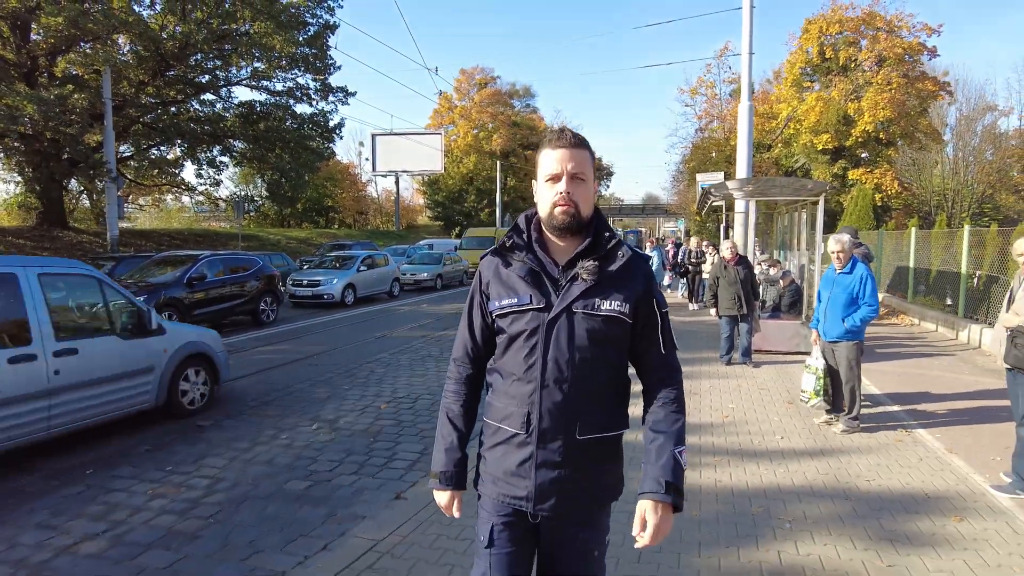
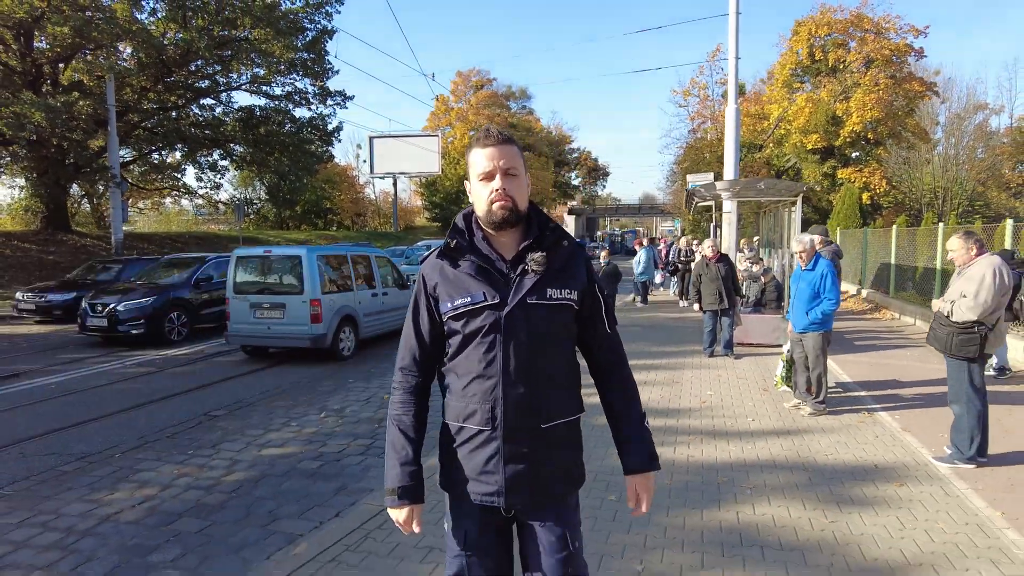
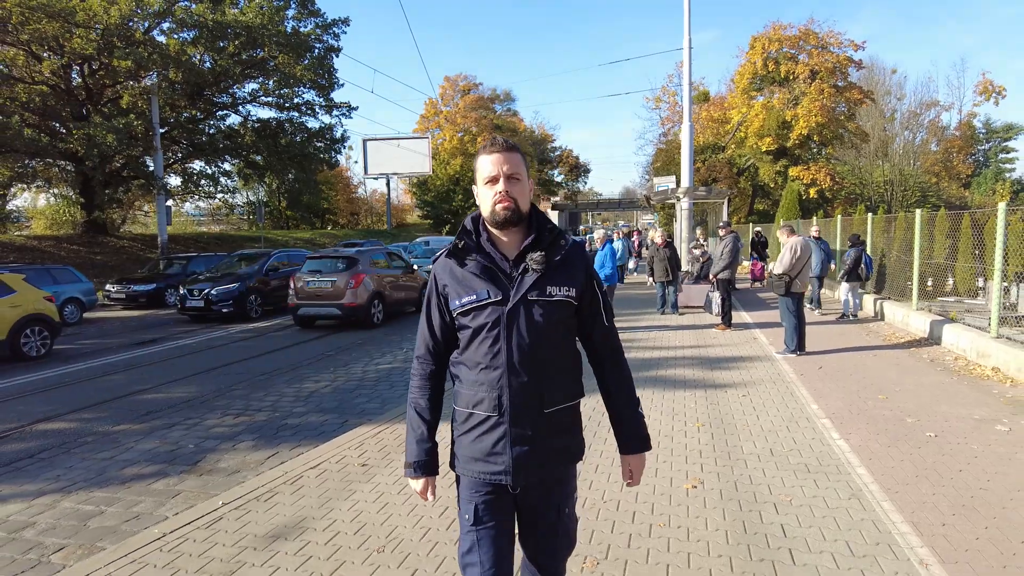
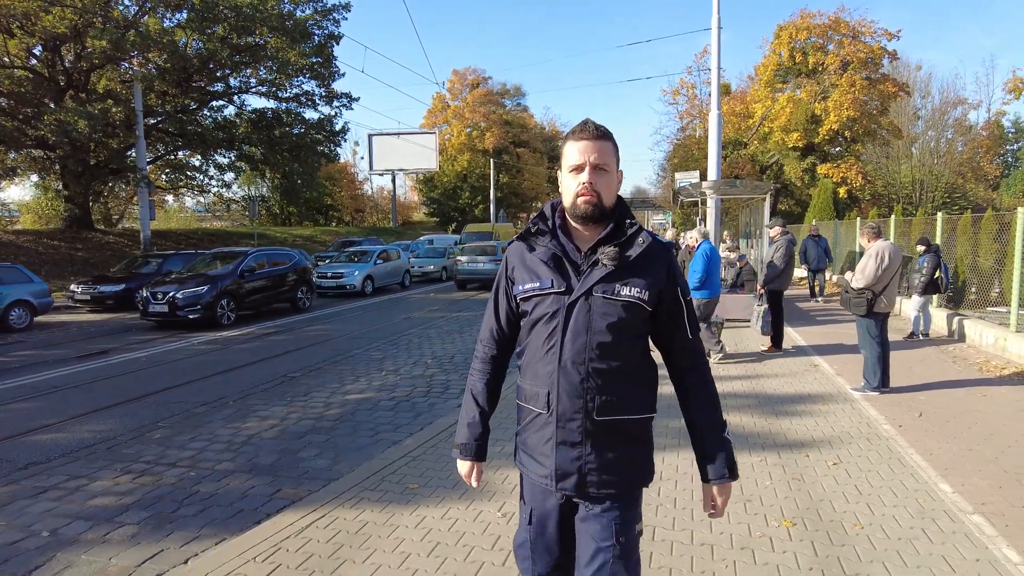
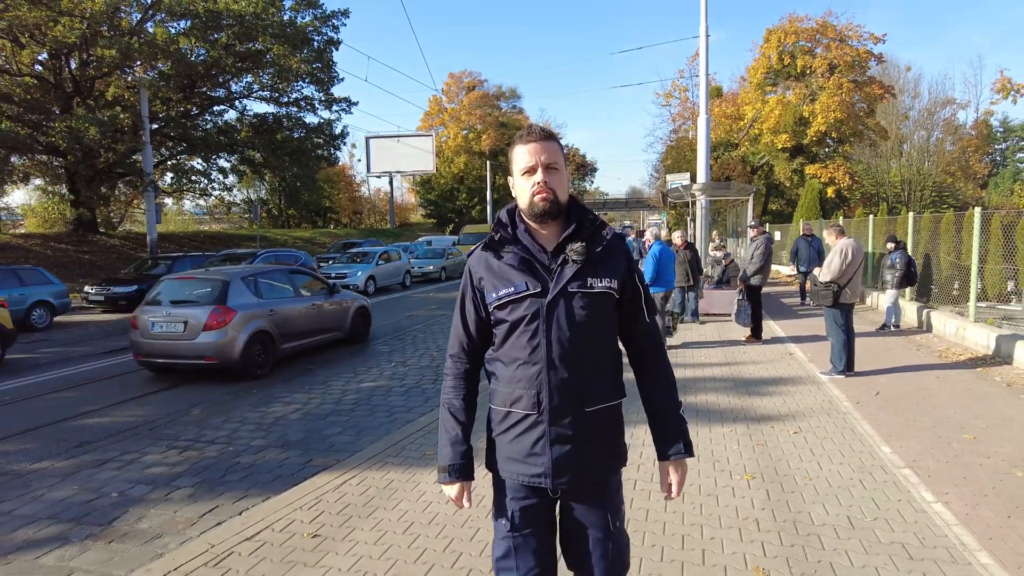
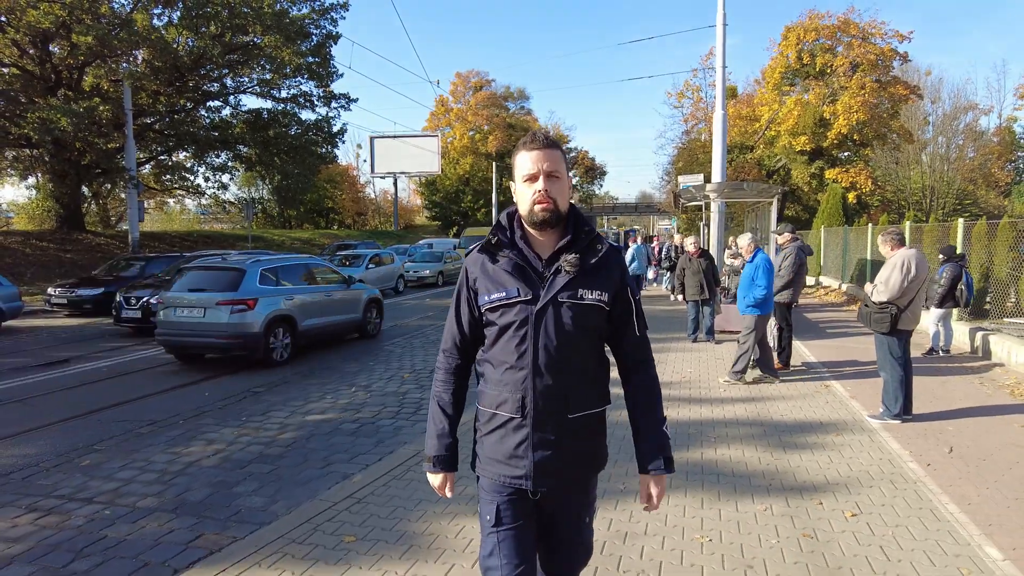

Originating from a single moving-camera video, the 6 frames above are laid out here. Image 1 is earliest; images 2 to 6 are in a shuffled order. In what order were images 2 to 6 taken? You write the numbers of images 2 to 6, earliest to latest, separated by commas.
2, 6, 4, 5, 3
